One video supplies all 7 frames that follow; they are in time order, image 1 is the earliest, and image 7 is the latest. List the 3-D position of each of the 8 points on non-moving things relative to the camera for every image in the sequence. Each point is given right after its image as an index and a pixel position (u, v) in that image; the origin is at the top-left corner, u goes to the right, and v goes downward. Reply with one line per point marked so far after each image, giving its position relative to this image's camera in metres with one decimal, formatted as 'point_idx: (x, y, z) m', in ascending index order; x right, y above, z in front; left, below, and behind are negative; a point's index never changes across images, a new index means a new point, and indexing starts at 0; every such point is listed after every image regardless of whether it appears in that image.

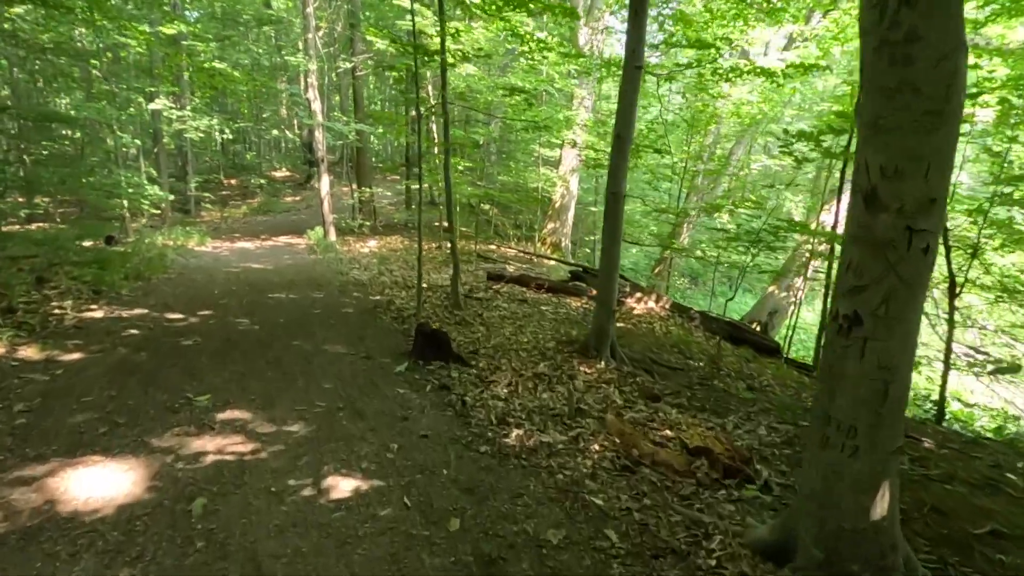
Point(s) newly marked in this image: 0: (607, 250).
0: (+1.0, +0.4, +5.6) m
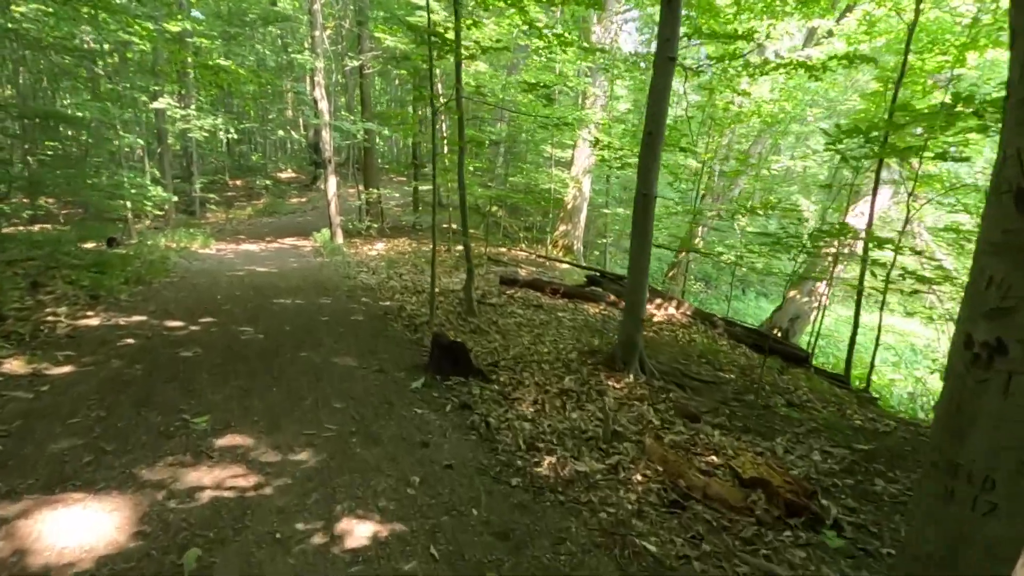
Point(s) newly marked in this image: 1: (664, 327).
0: (+1.2, +0.3, +5.2) m
1: (+2.3, -0.6, +8.1) m
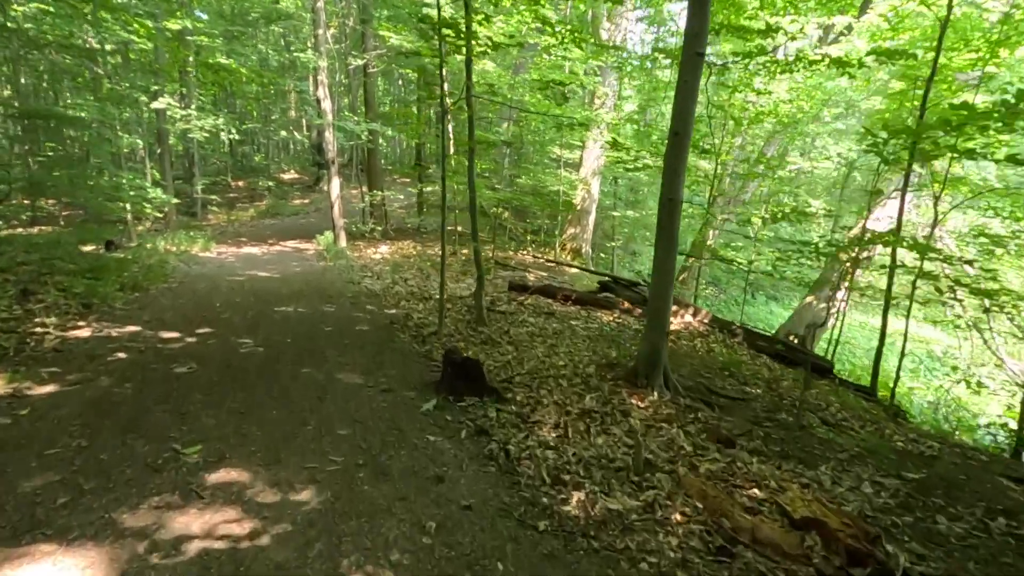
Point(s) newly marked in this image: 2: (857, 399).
0: (+1.3, +0.2, +4.9) m
1: (+2.4, -0.7, +7.8) m
2: (+4.0, -1.3, +6.3) m
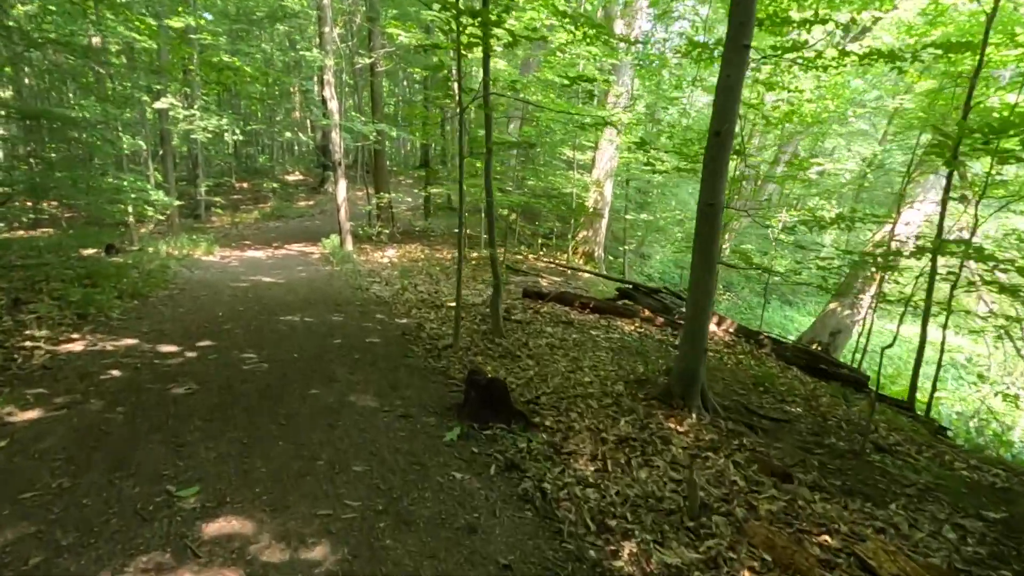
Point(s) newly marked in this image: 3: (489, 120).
0: (+1.5, +0.1, +4.5) m
1: (+2.7, -0.8, +7.4) m
2: (+4.2, -1.4, +5.9) m
3: (-0.3, +2.0, +6.5) m
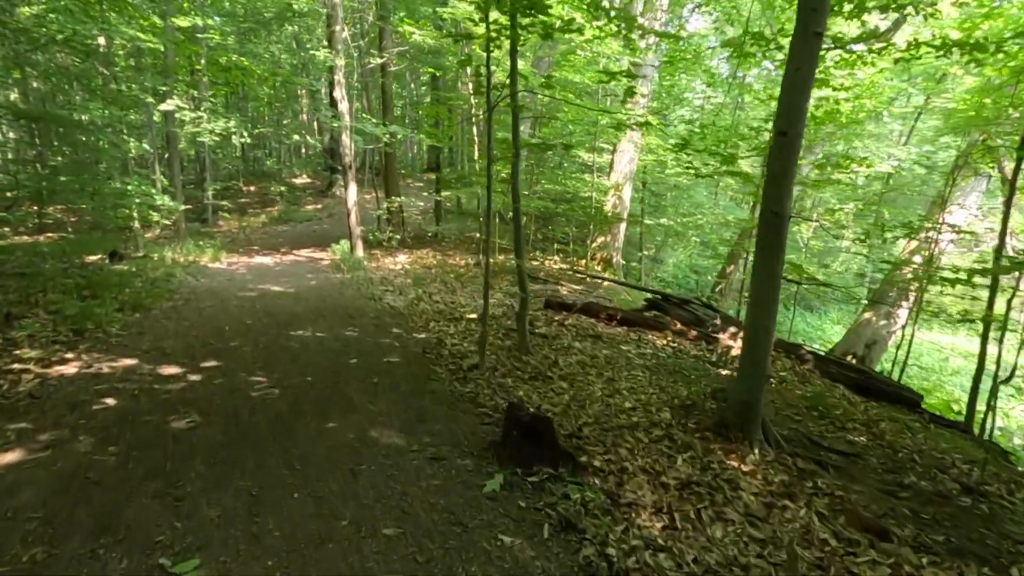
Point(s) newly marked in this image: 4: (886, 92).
0: (+1.8, 0.0, +4.0) m
1: (+3.0, -1.0, +6.9) m
2: (+4.5, -1.5, +5.3) m
3: (0.0, +1.9, +6.0) m
4: (+6.5, +3.4, +9.5) m
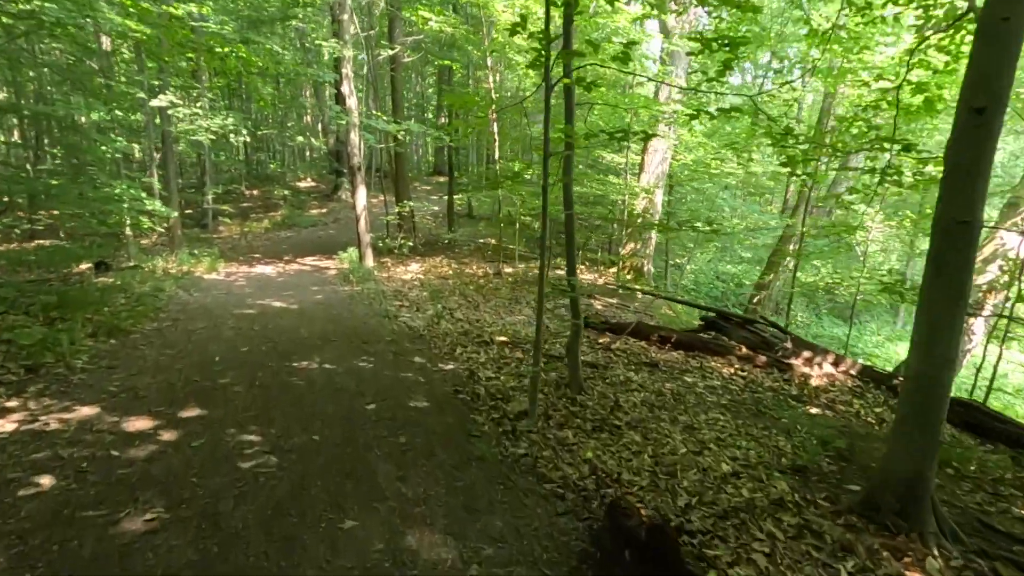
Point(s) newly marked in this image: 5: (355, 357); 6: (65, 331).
0: (+2.3, -0.2, +2.9) m
1: (+3.4, -1.2, +5.8) m
2: (+4.9, -1.7, +4.2) m
3: (+0.5, +1.7, +4.9) m
4: (+7.0, +3.2, +8.4) m
5: (-1.6, -0.7, +5.6) m
6: (-4.6, -0.4, +5.5) m
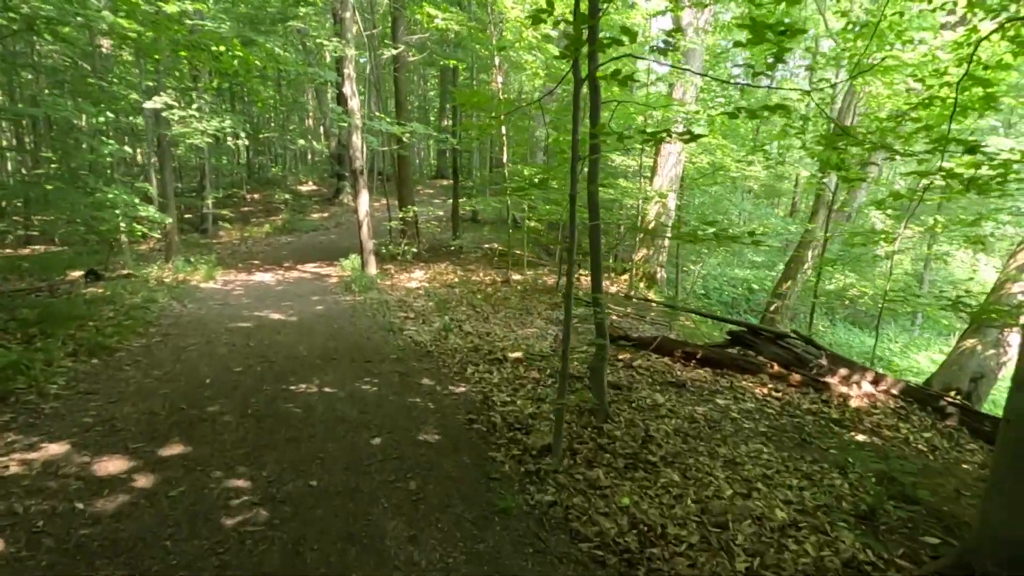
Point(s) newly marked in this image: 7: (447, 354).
0: (+2.4, -0.4, +2.5) m
1: (+3.6, -1.3, +5.3) m
2: (+5.1, -1.9, +3.7) m
3: (+0.6, +1.5, +4.5) m
4: (+7.2, +3.0, +7.9) m
5: (-1.5, -0.9, +5.1) m
6: (-4.4, -0.6, +5.1) m
7: (-0.8, -0.7, +6.3) m
